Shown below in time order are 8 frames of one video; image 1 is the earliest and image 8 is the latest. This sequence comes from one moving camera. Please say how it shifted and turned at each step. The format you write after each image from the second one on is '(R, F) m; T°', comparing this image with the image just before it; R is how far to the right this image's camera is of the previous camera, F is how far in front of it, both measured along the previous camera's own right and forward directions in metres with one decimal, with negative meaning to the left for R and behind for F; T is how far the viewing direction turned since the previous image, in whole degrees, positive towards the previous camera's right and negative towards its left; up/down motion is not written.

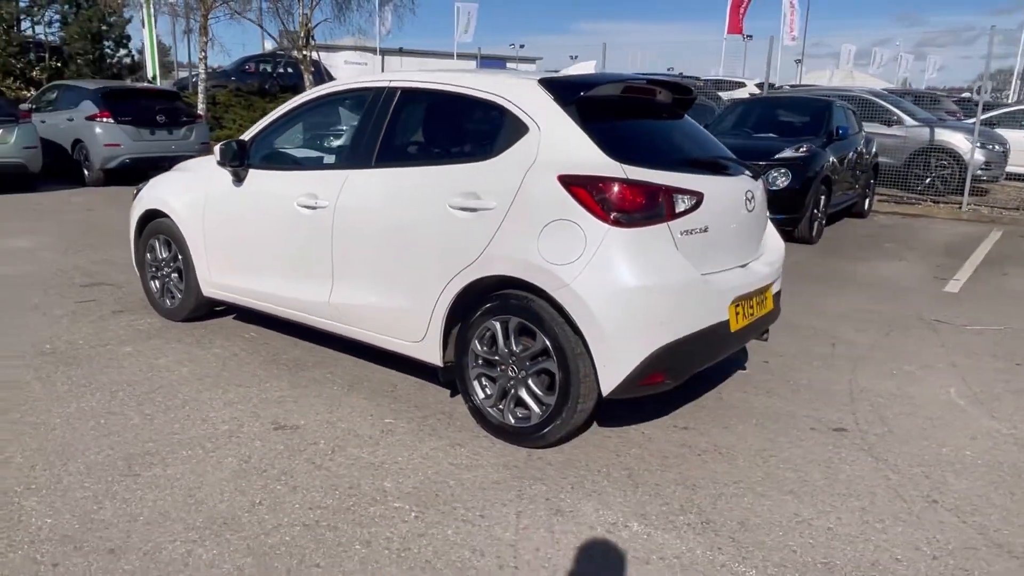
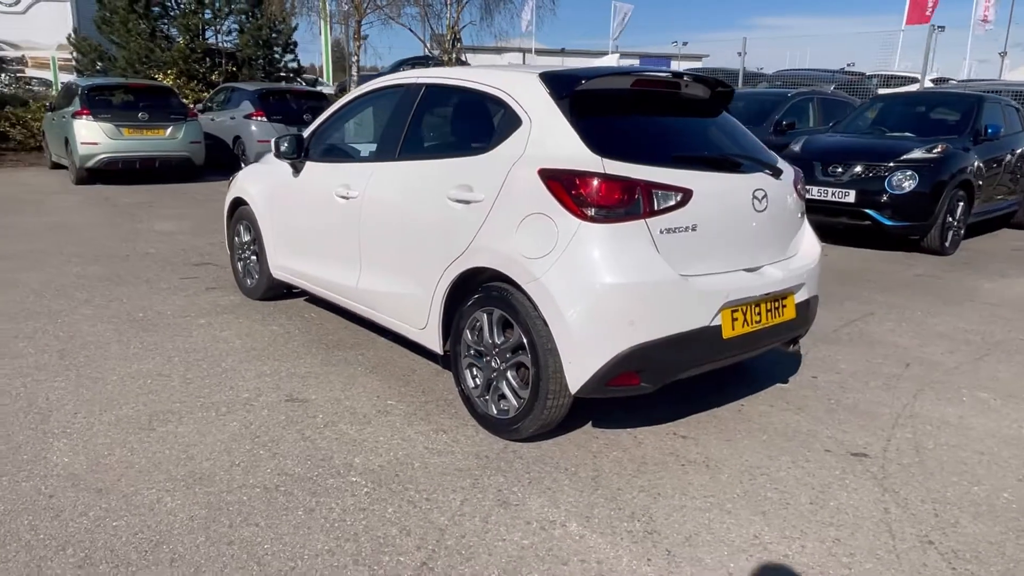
(+0.9, +0.1) m; -12°
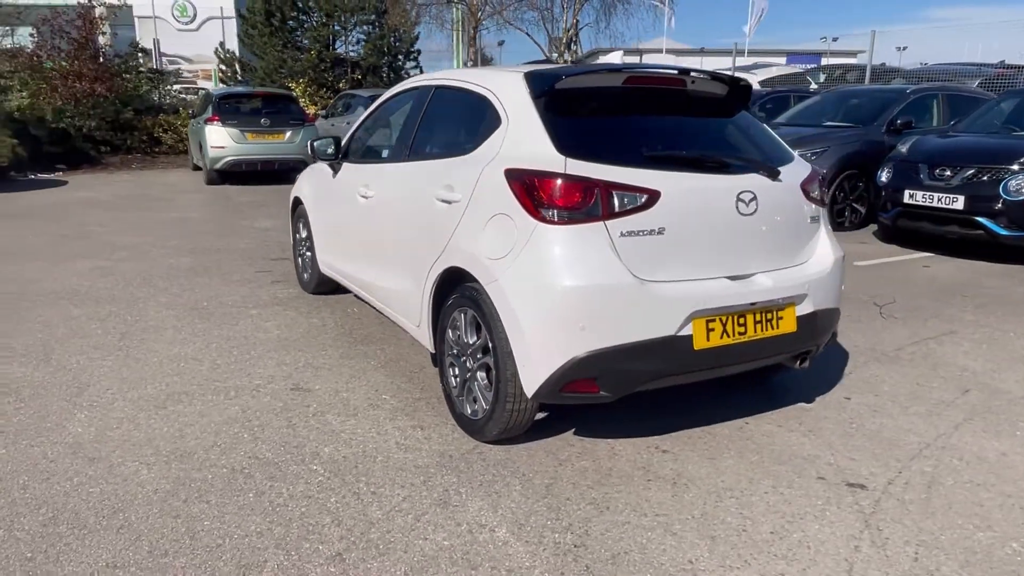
(+0.8, +0.1) m; -11°
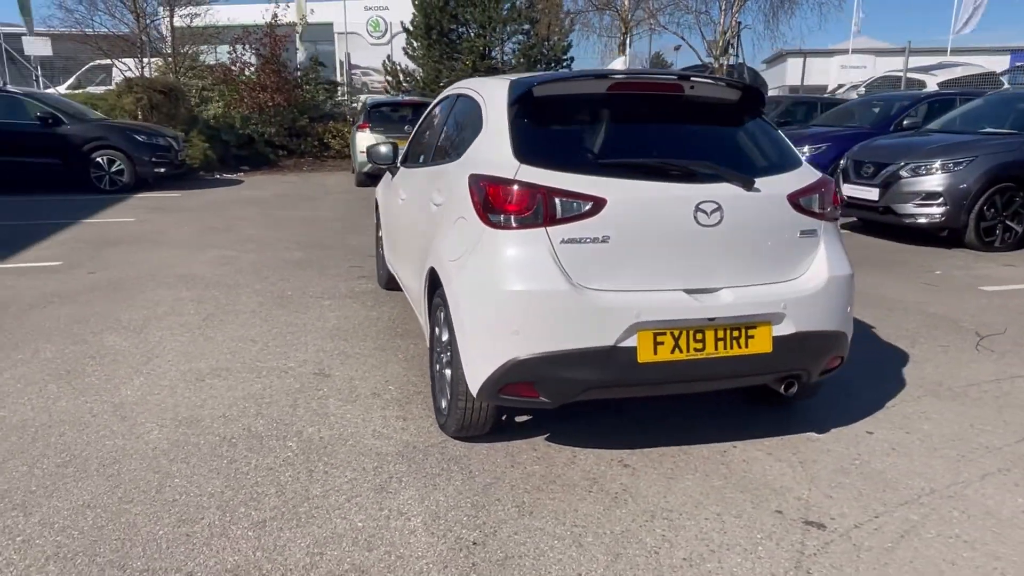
(+1.1, 0.0) m; -14°
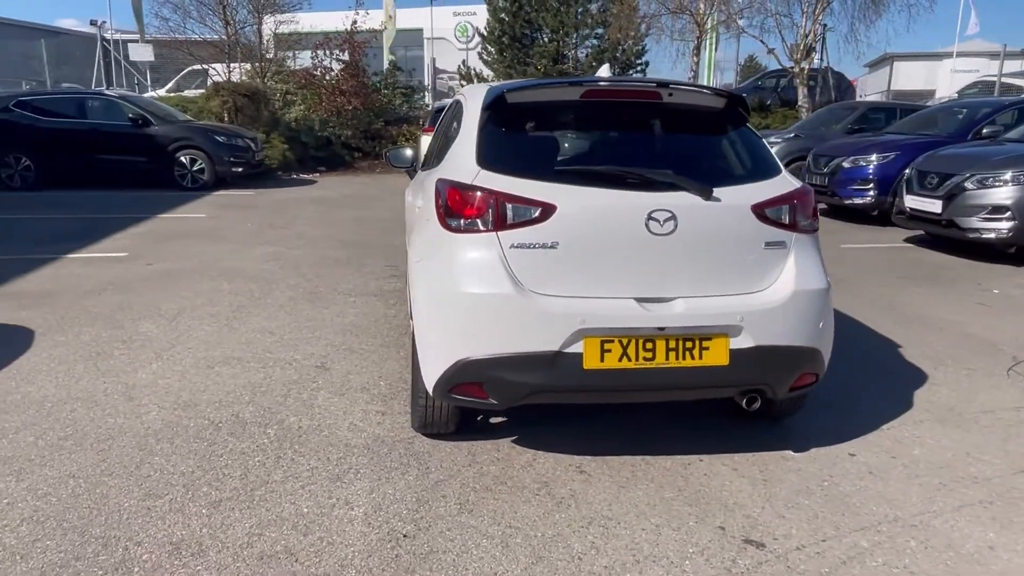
(+0.6, 0.0) m; -7°
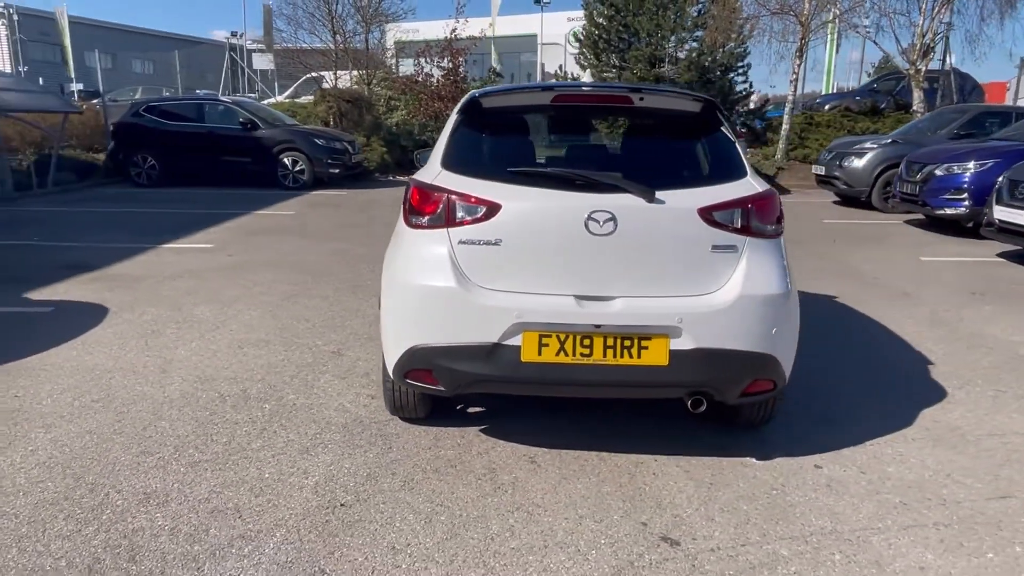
(+0.8, -0.1) m; -9°
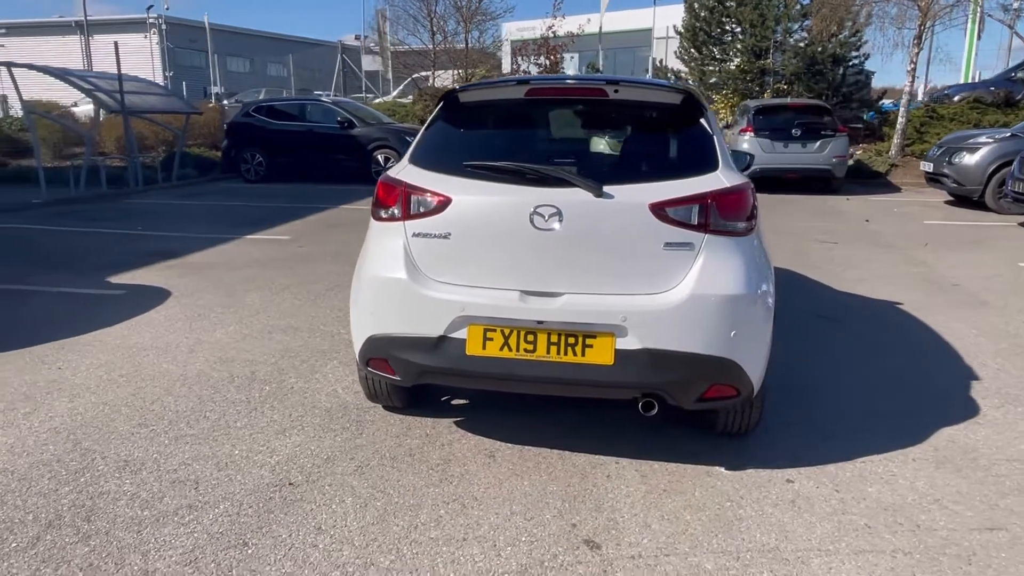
(+0.8, +0.1) m; -9°
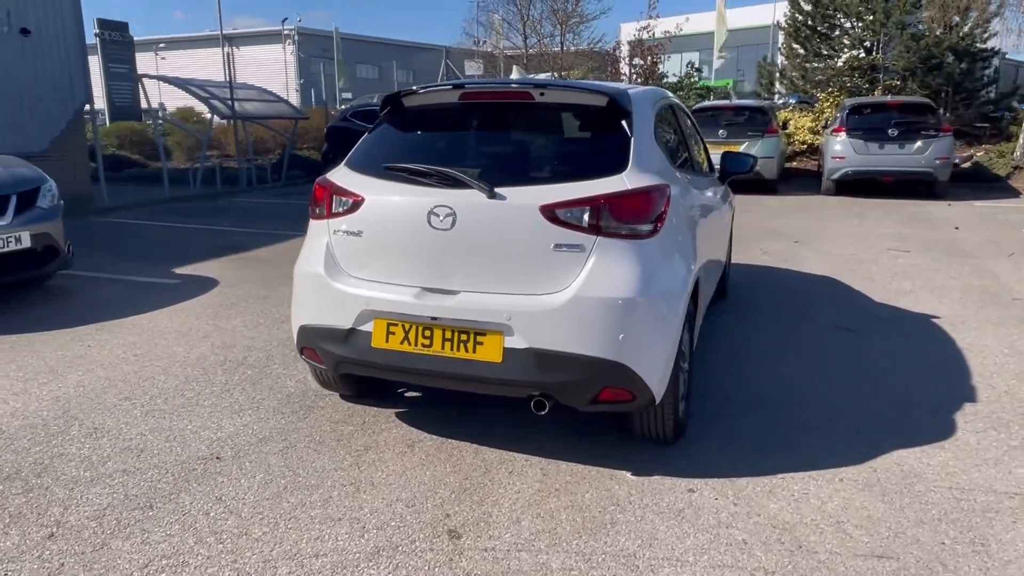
(+1.1, 0.0) m; -10°
